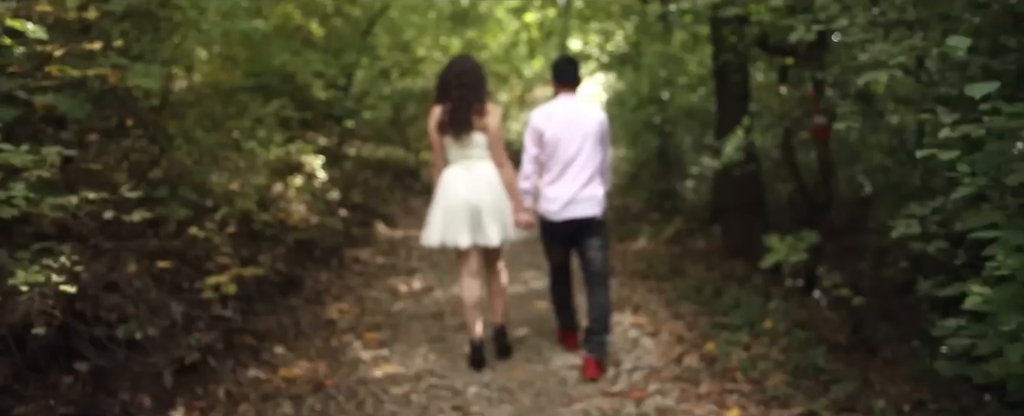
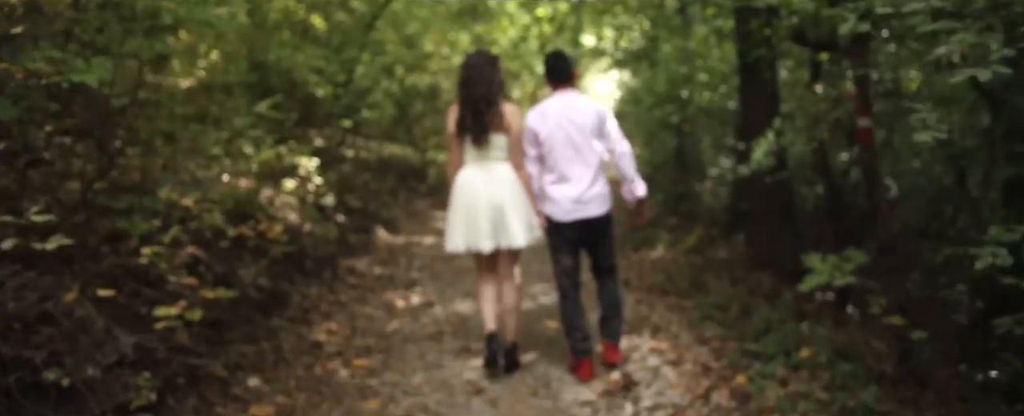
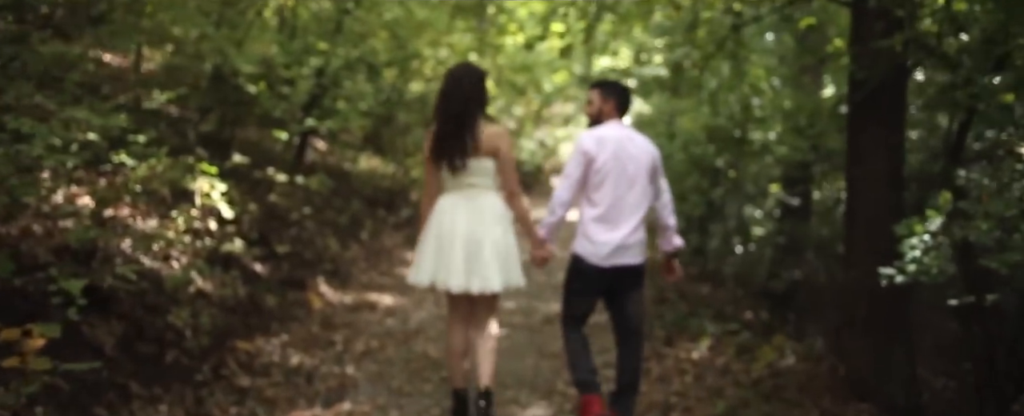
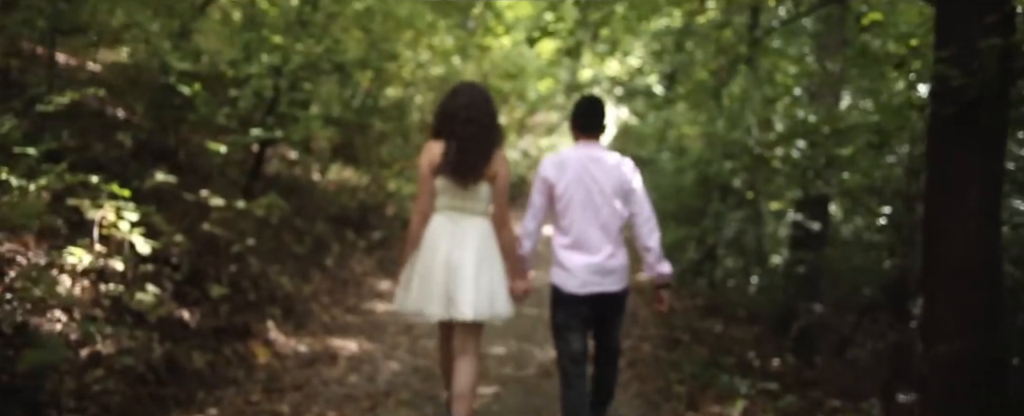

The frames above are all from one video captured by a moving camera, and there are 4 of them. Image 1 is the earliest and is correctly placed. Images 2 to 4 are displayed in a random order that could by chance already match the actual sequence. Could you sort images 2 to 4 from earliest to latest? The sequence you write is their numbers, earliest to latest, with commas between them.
2, 3, 4
